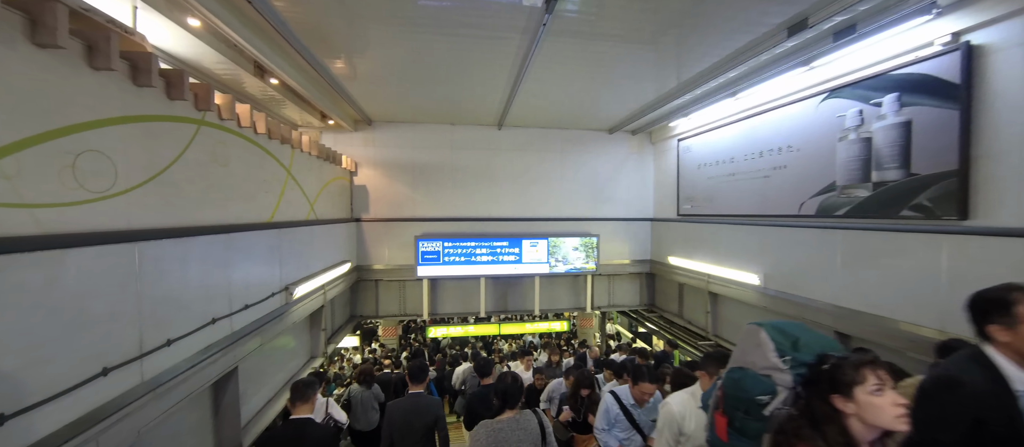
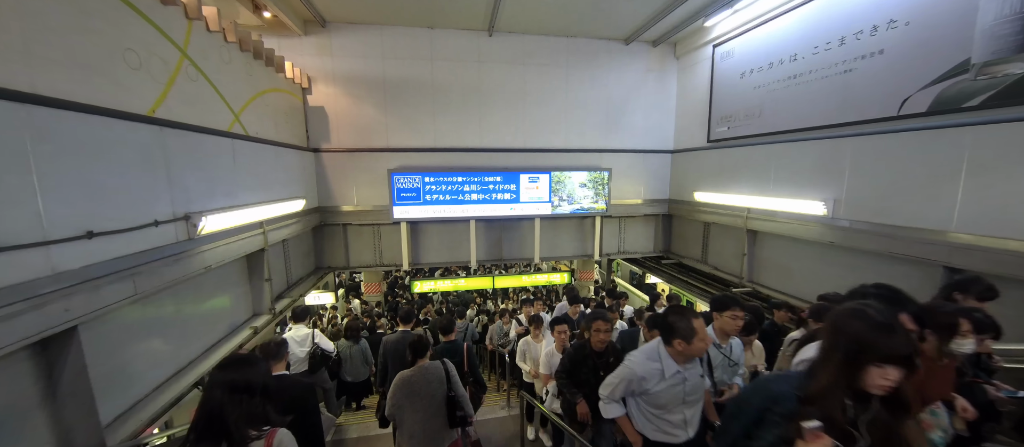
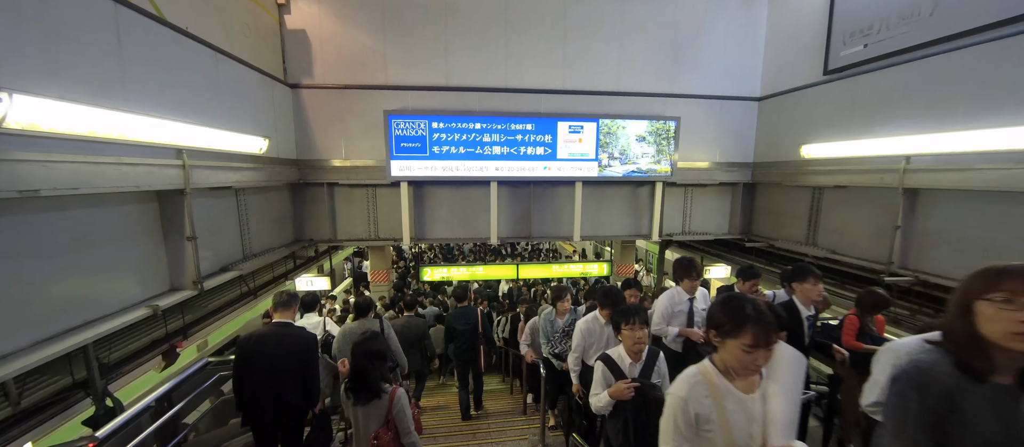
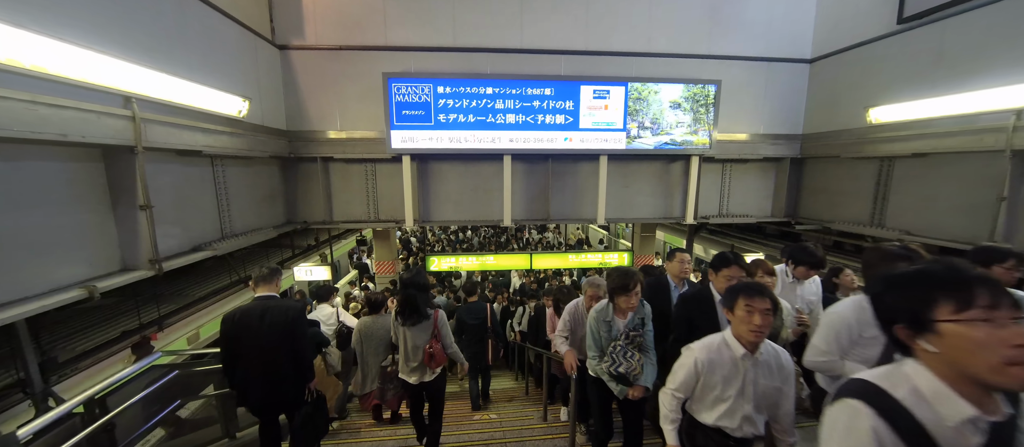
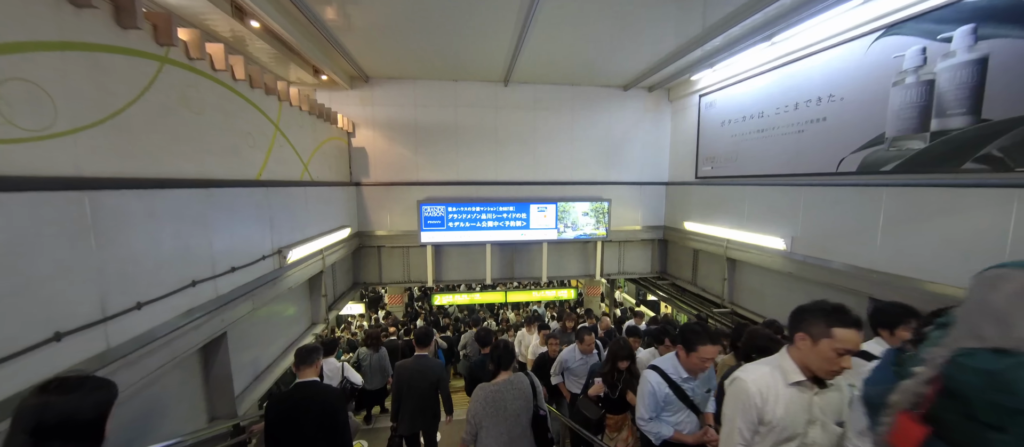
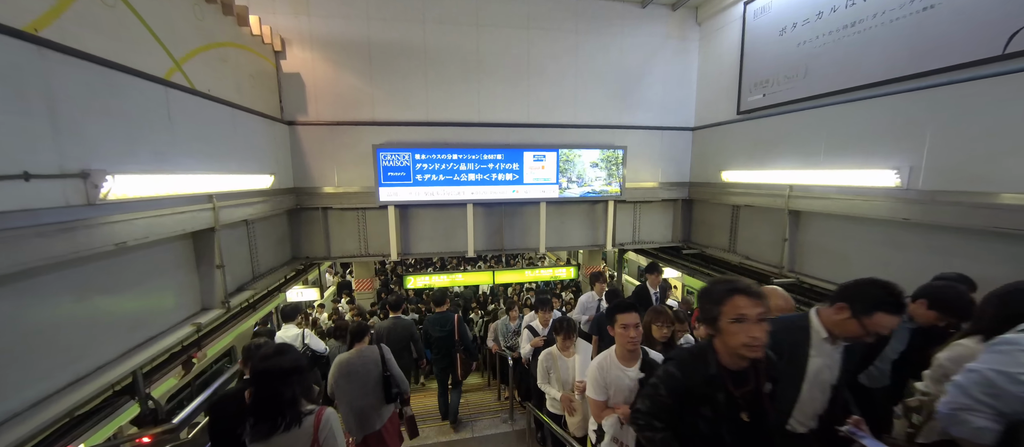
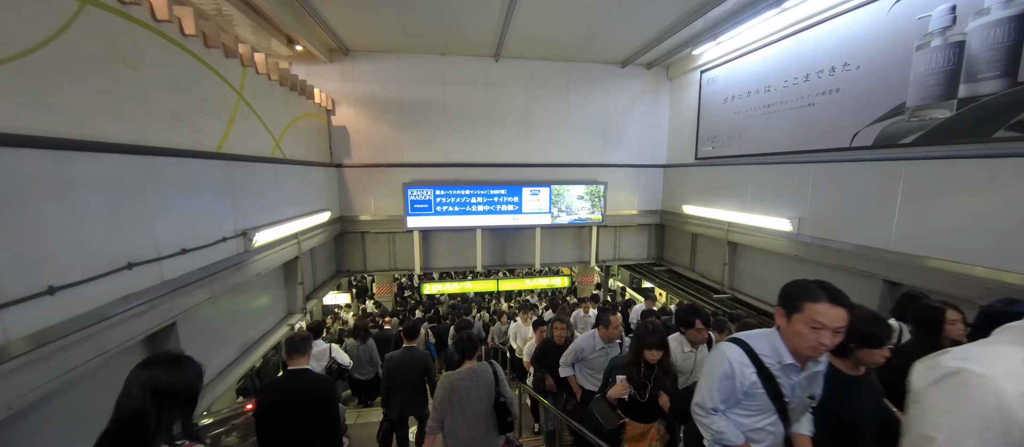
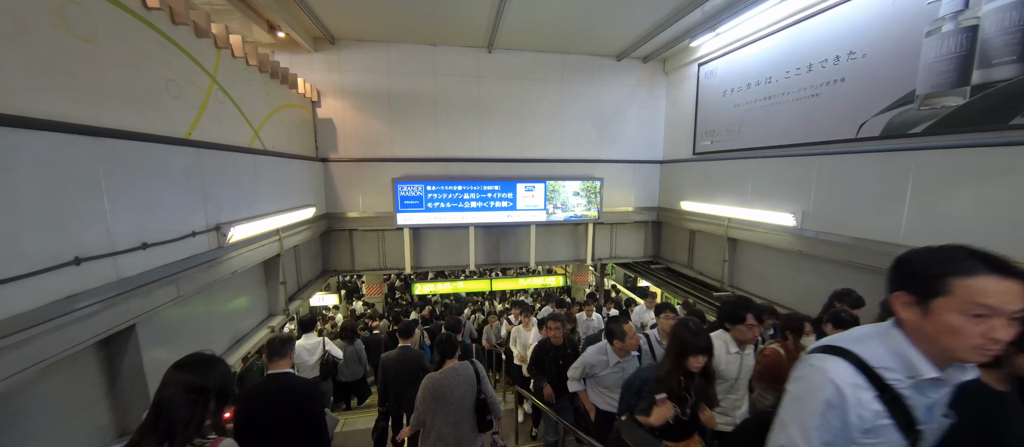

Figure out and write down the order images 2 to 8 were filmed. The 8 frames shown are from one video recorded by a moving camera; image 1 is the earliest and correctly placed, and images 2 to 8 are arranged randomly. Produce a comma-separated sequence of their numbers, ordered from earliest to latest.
5, 7, 8, 2, 6, 3, 4
